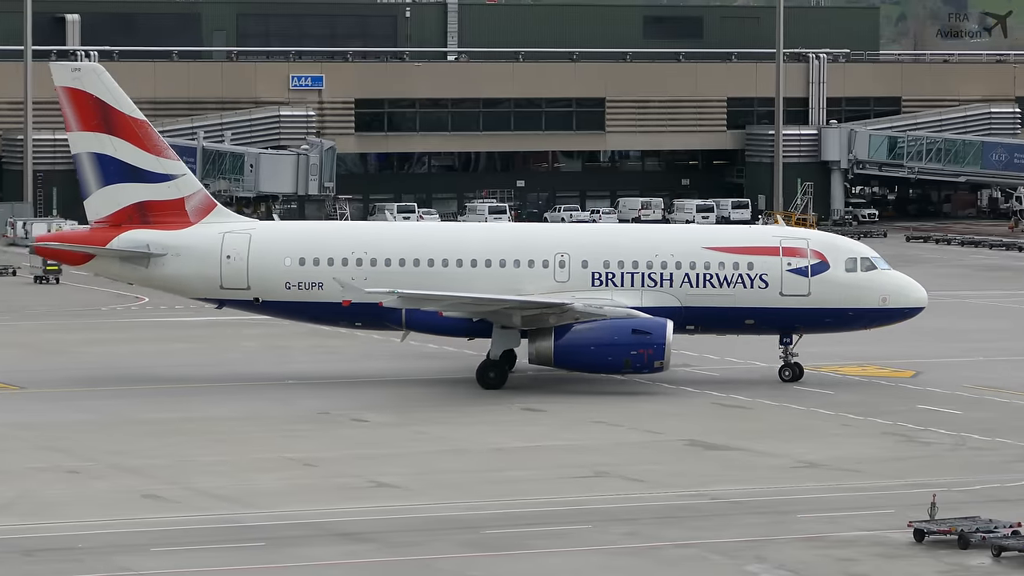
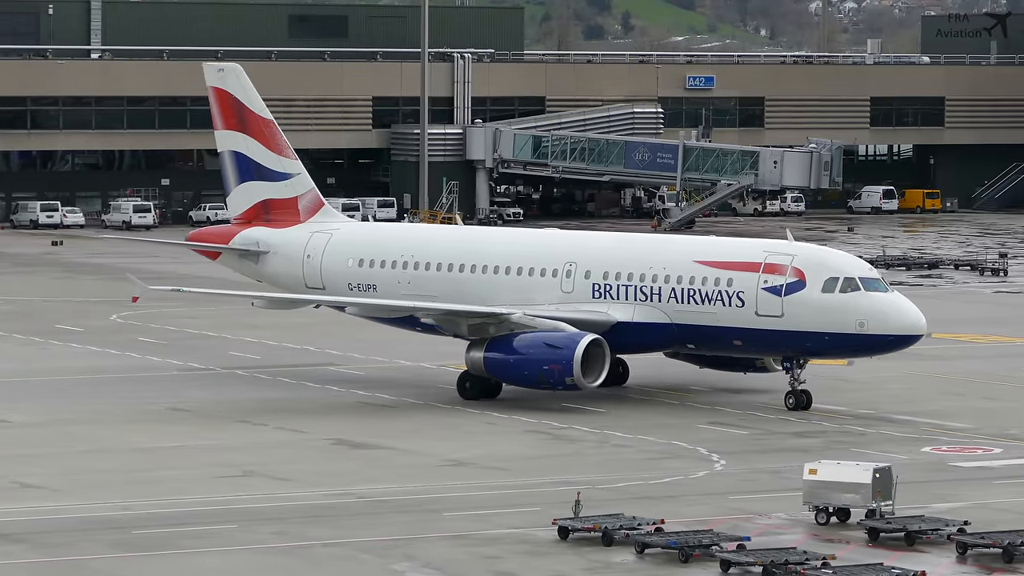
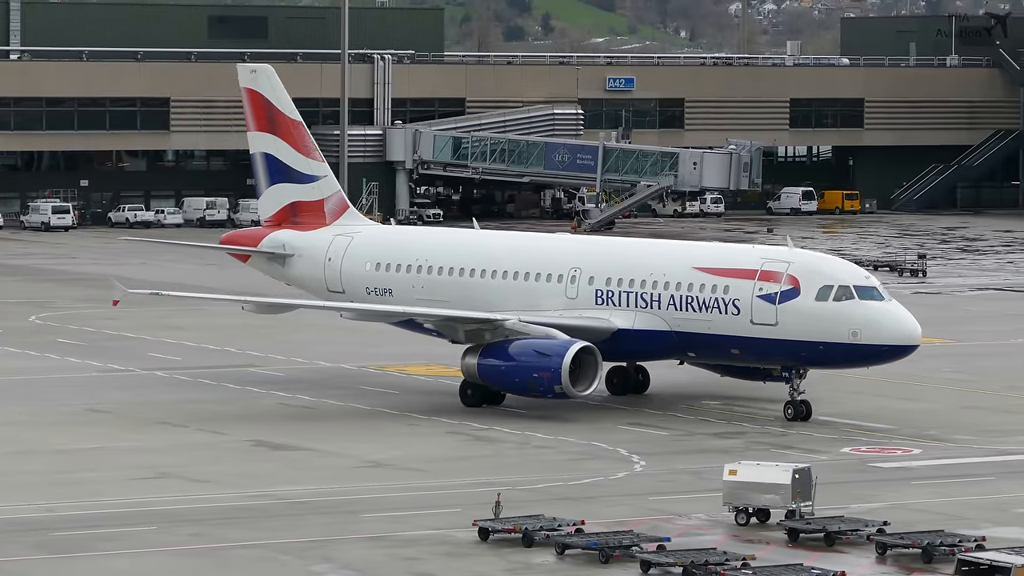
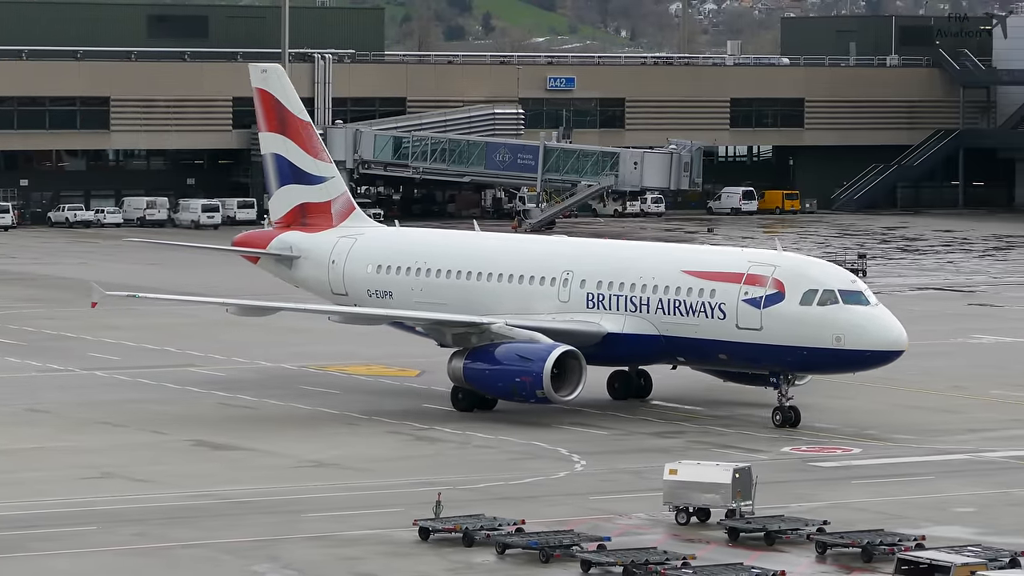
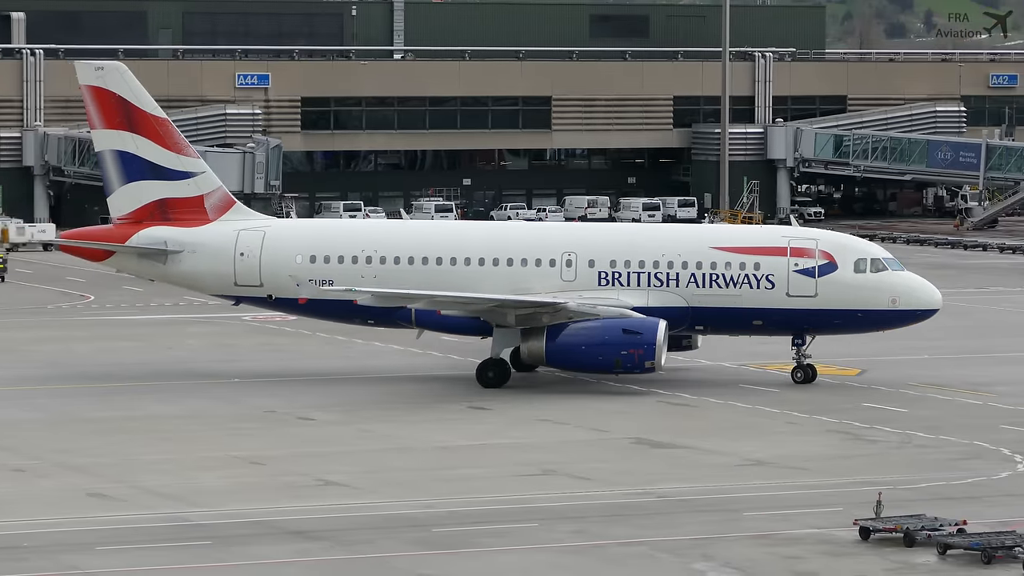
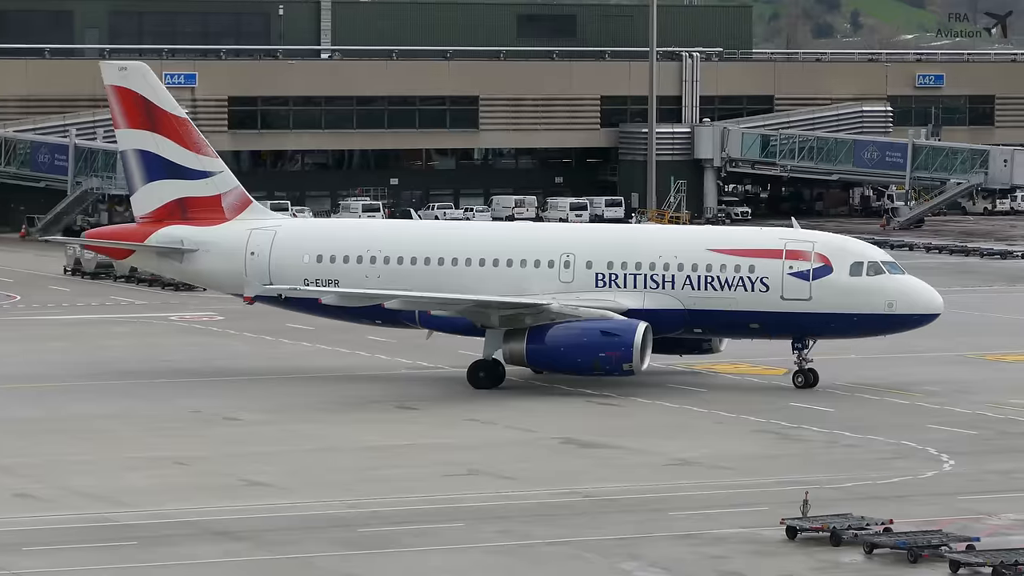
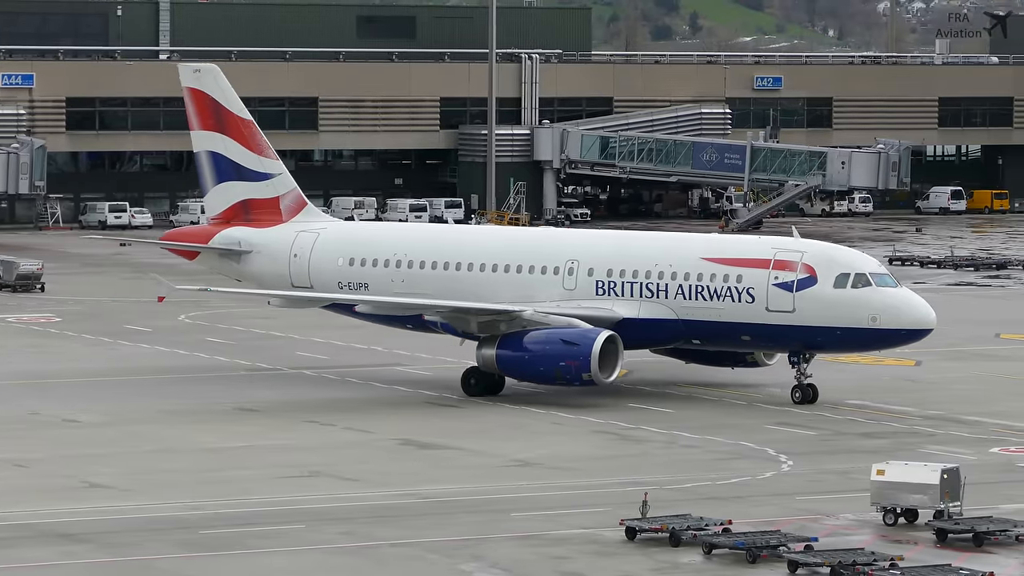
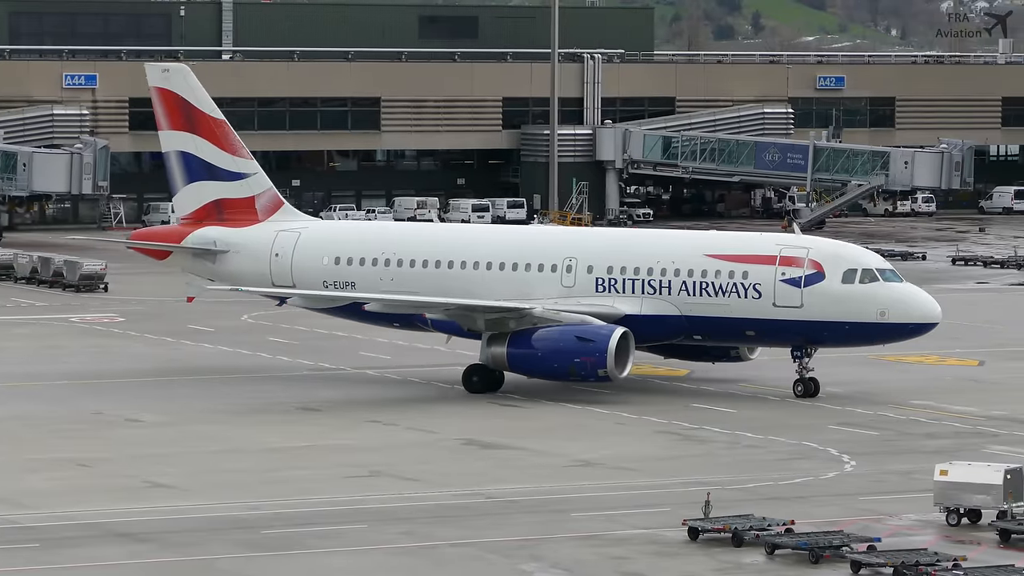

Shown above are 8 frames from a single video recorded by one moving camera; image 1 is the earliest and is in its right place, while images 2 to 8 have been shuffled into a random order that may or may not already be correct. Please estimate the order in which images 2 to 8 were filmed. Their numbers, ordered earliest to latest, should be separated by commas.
5, 6, 8, 7, 2, 3, 4
